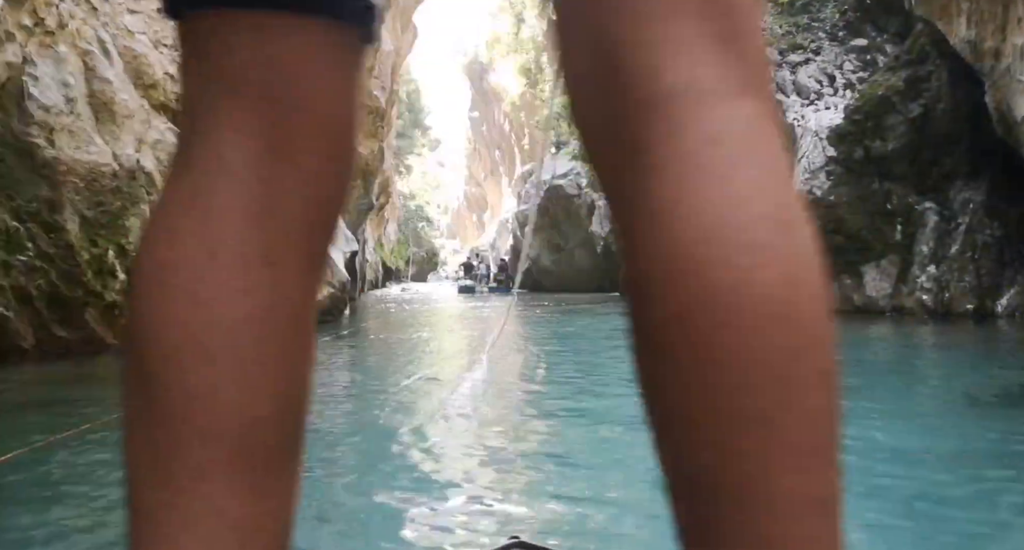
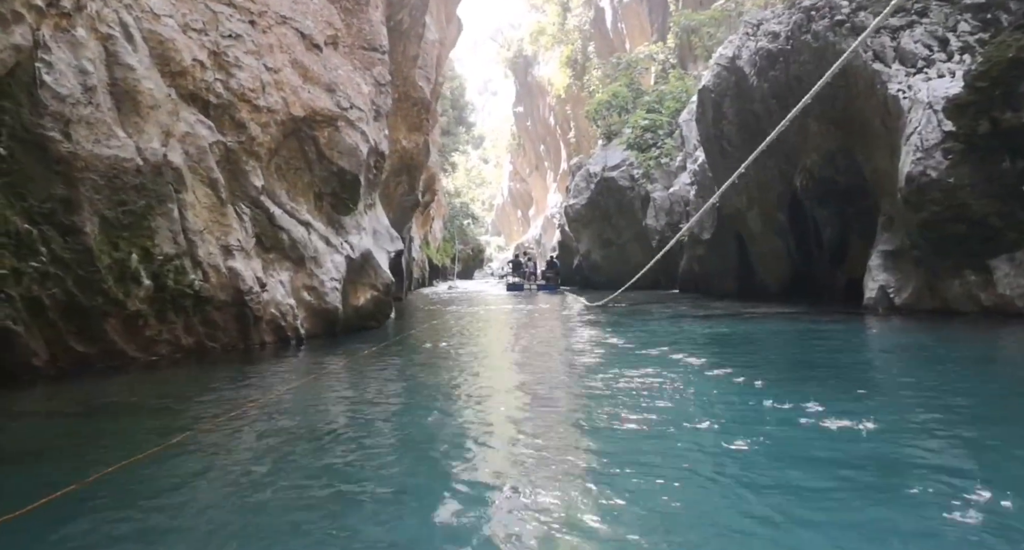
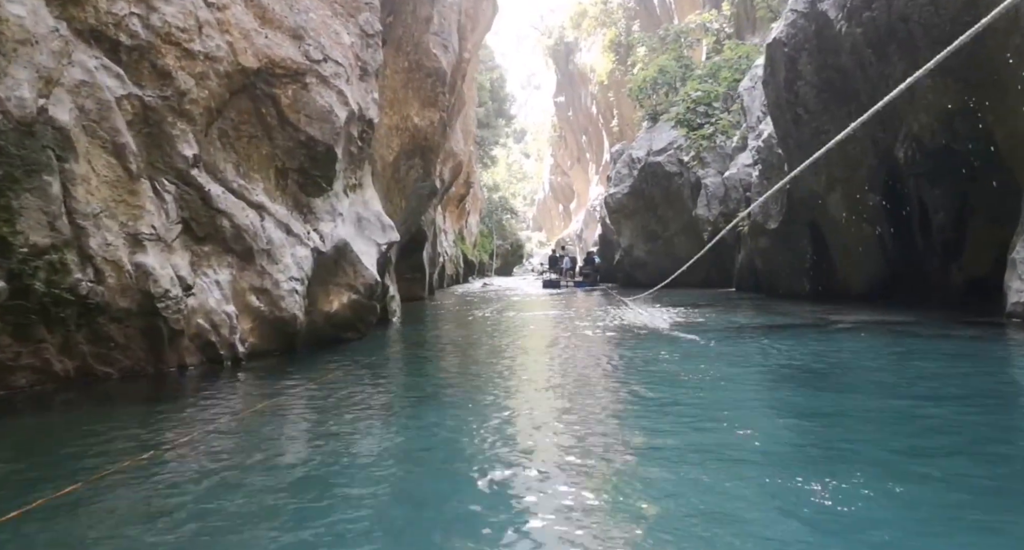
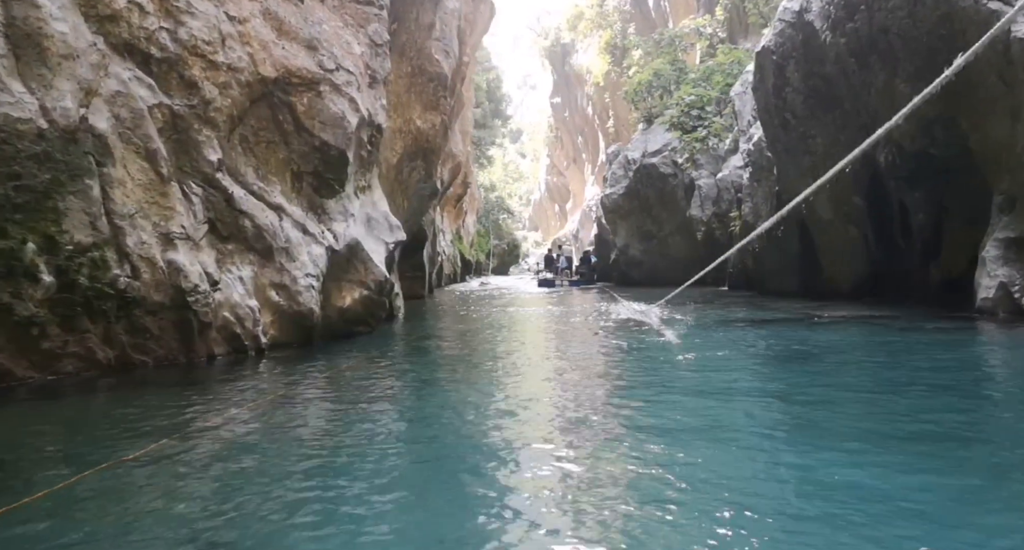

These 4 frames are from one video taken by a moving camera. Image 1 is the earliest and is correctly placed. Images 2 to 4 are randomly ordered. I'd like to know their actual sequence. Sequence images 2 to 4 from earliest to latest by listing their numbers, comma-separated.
2, 4, 3
